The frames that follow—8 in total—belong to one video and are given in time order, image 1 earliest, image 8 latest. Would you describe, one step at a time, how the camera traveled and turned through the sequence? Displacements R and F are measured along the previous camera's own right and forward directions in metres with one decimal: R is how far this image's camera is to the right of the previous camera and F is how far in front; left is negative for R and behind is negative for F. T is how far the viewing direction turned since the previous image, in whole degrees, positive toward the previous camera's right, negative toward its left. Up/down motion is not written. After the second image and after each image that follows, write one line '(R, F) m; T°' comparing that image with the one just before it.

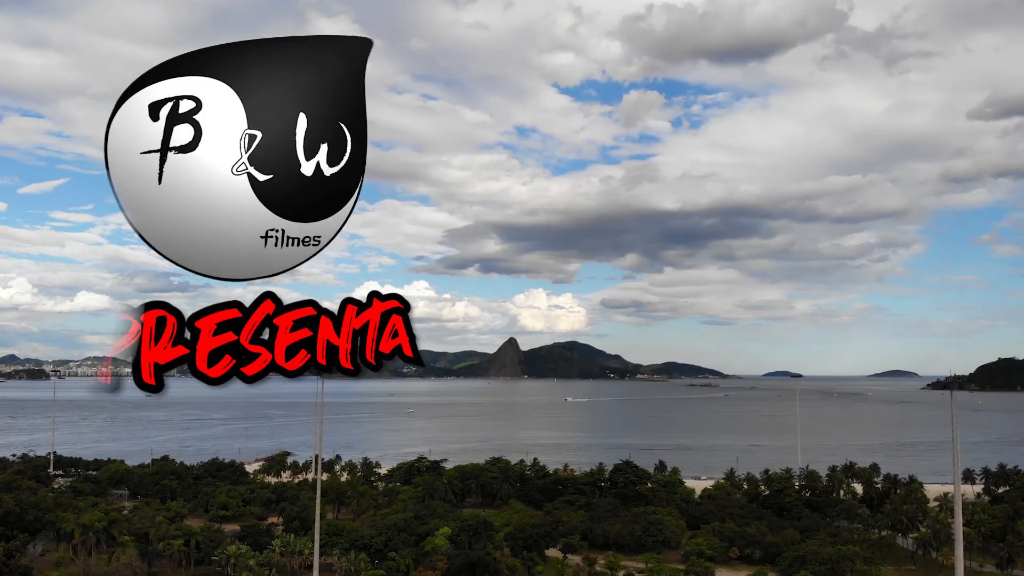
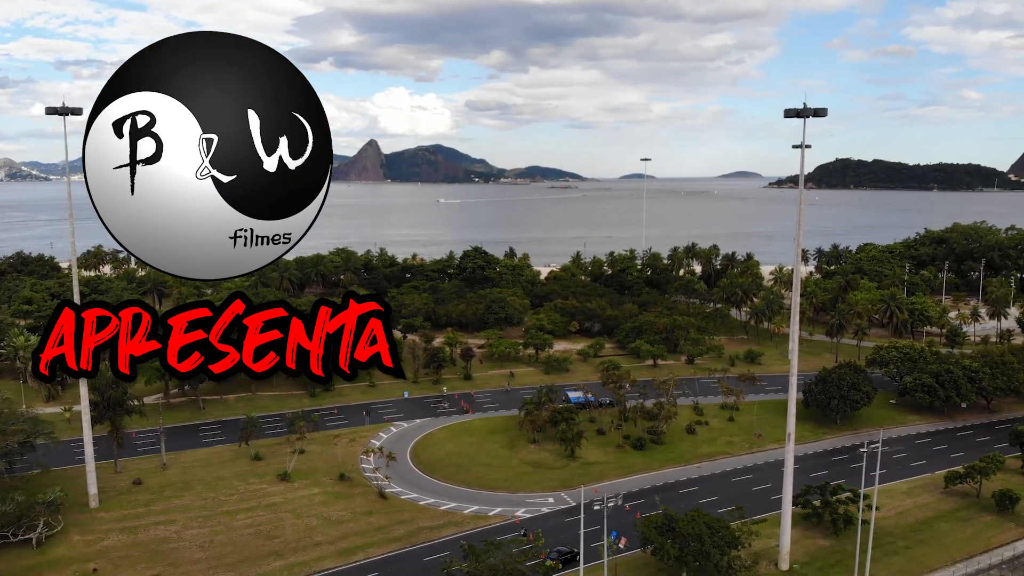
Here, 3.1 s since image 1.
(+3.6, +7.7) m; +9°
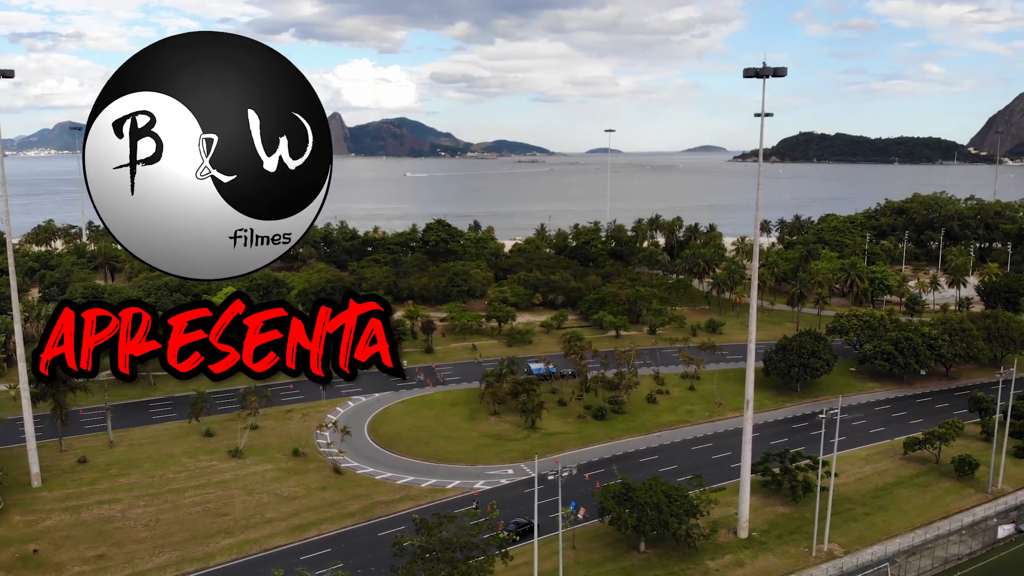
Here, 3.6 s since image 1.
(+0.6, +1.2) m; +2°
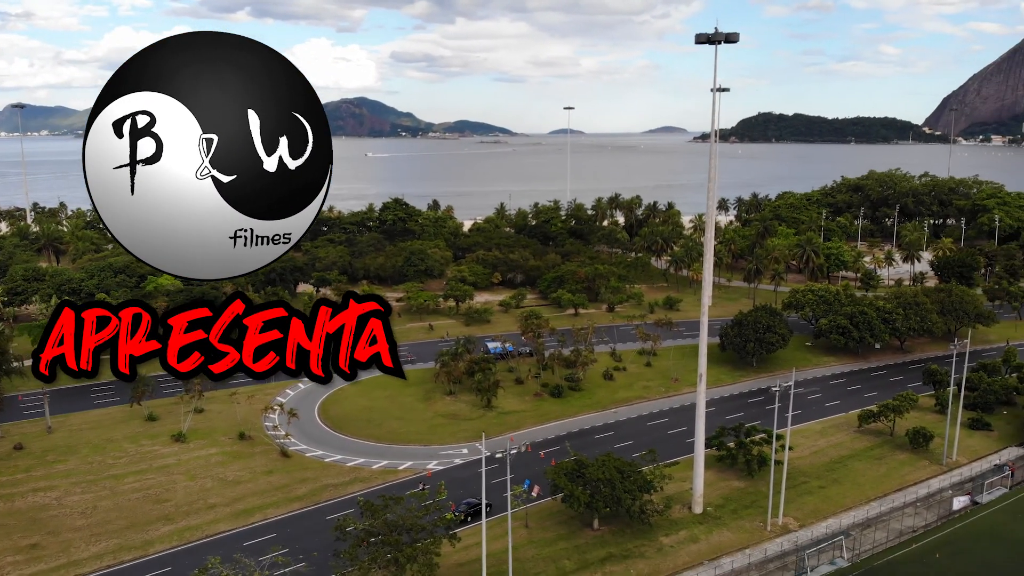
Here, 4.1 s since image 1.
(+0.6, +1.2) m; +2°
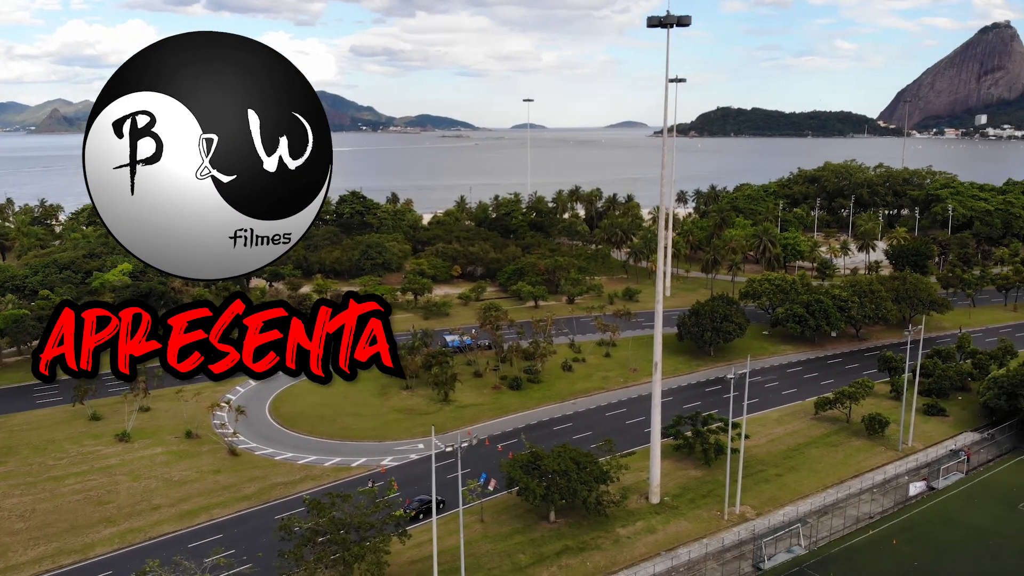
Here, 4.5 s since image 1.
(+0.5, +0.8) m; +2°
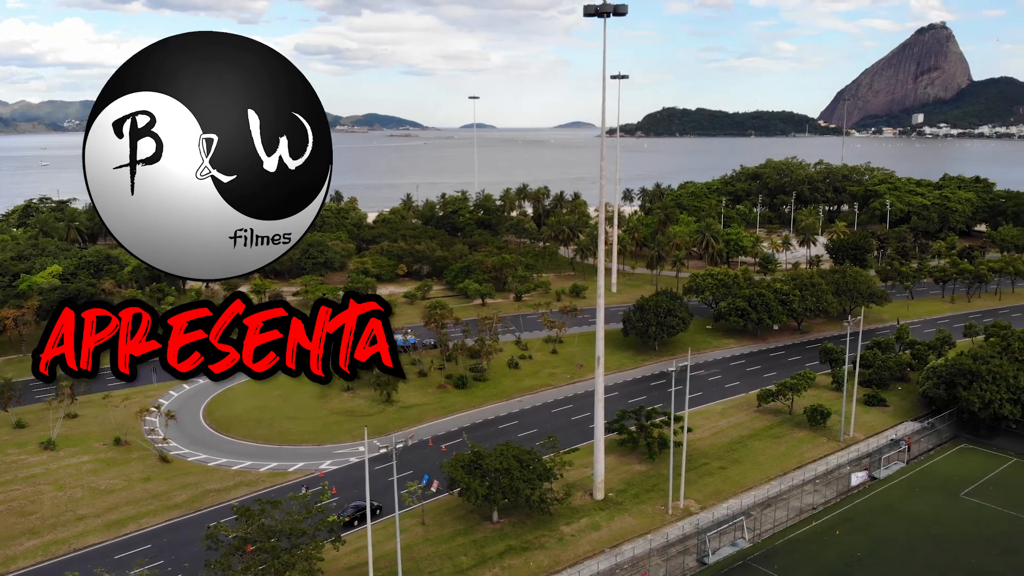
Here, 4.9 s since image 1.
(+0.4, +0.8) m; +3°
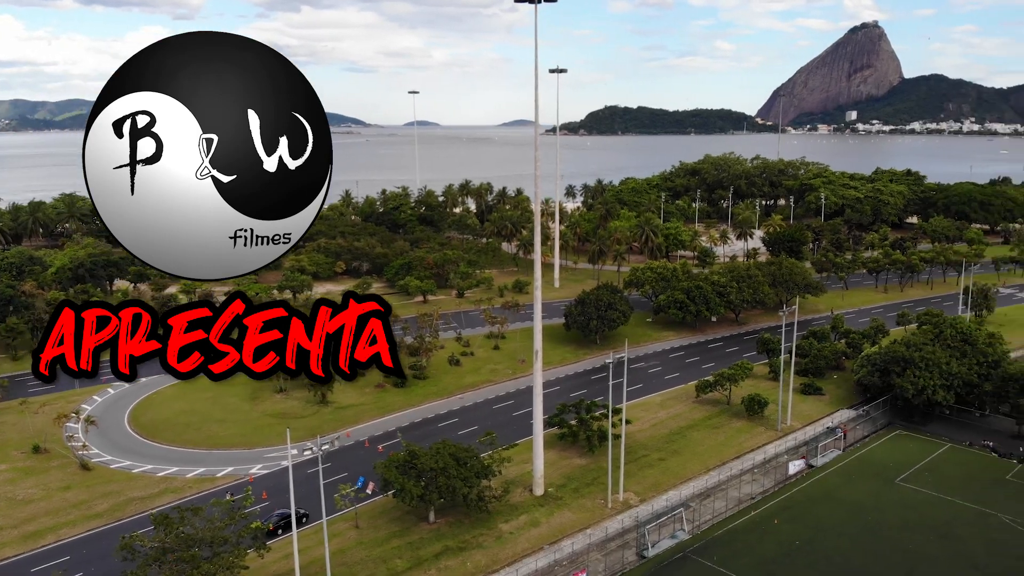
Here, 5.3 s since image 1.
(+0.5, +0.7) m; +4°
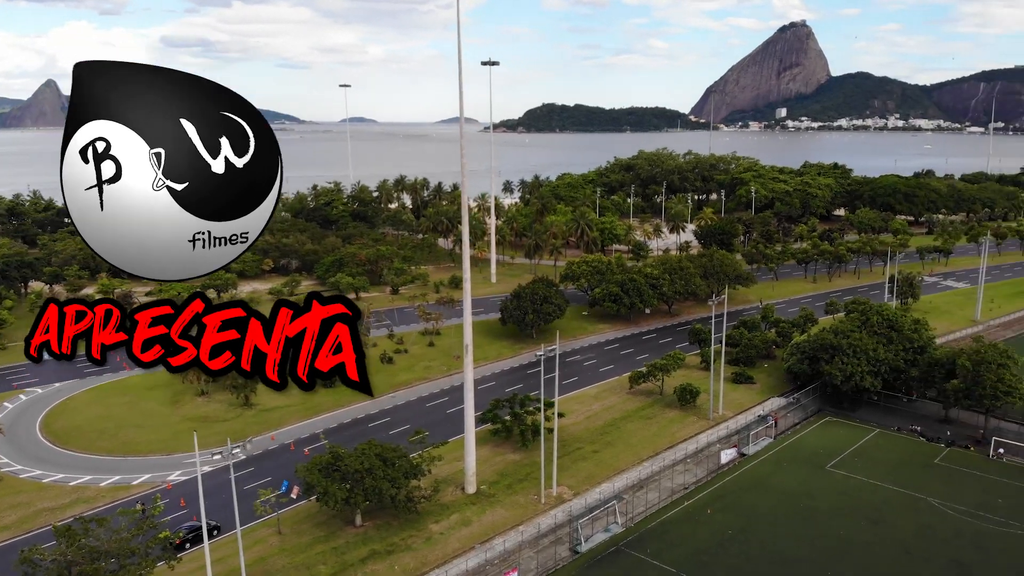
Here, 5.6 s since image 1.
(+0.5, +0.8) m; +4°
